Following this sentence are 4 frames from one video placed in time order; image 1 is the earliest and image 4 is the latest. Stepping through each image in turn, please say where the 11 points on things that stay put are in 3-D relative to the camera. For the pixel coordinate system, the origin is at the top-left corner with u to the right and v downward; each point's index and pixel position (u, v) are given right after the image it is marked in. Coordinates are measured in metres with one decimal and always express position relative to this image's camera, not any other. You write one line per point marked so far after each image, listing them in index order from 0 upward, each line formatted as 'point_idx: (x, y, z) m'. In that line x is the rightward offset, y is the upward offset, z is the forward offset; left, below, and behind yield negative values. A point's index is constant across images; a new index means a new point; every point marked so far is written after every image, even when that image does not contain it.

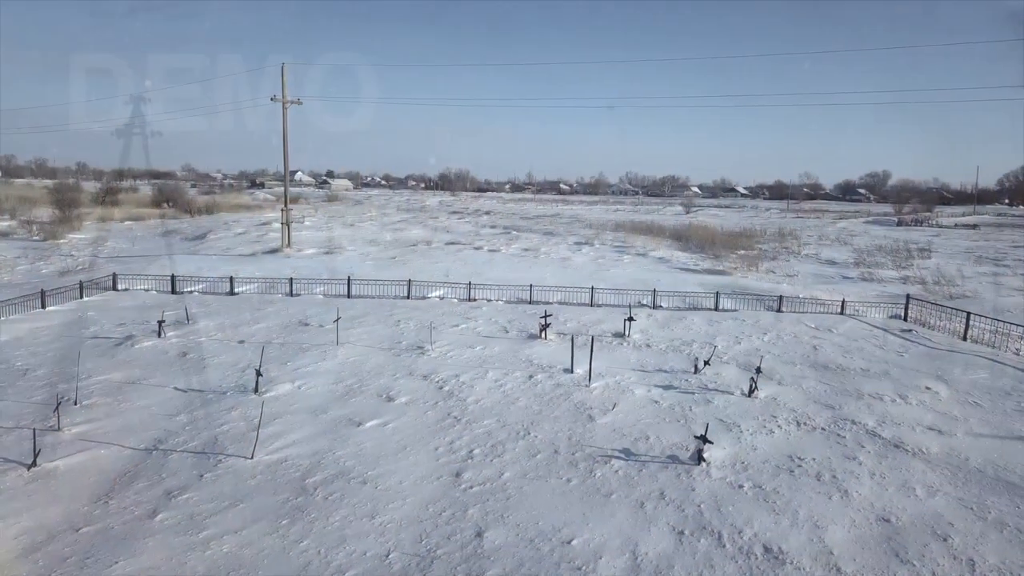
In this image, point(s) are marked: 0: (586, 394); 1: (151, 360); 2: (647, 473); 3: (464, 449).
0: (+1.1, -1.6, +9.8) m
1: (-6.3, -1.3, +11.3) m
2: (+1.5, -2.1, +7.3) m
3: (-0.6, -1.9, +7.8) m
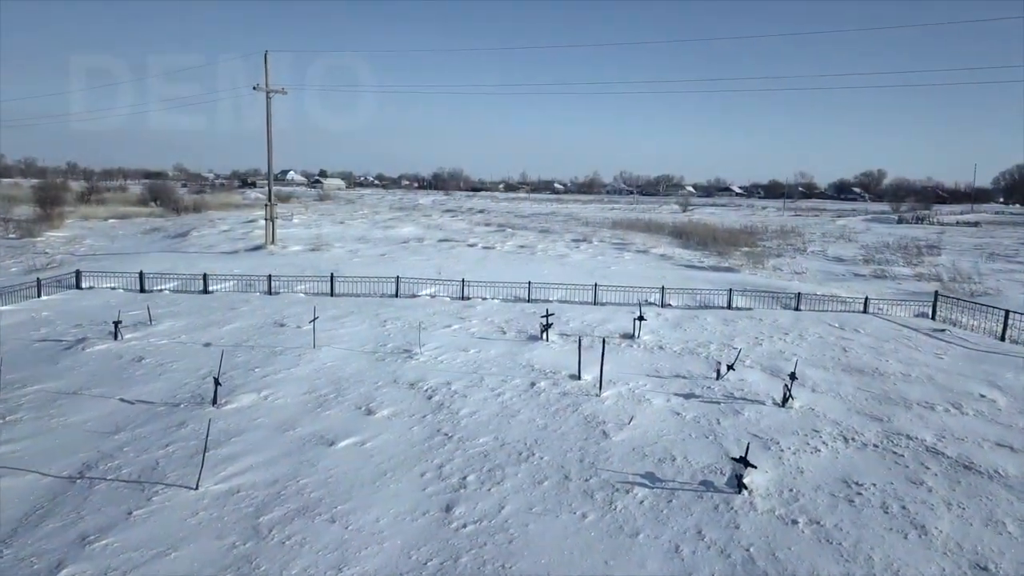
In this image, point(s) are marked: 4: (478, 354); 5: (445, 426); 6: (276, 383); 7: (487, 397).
0: (+1.1, -1.5, +8.5) m
1: (-6.3, -1.2, +9.9) m
2: (+1.5, -2.0, +6.0) m
3: (-0.6, -1.9, +6.5) m
4: (-0.6, -1.1, +10.7) m
5: (-0.8, -1.7, +7.7) m
6: (-3.4, -1.3, +9.2) m
7: (-0.3, -1.5, +8.7) m
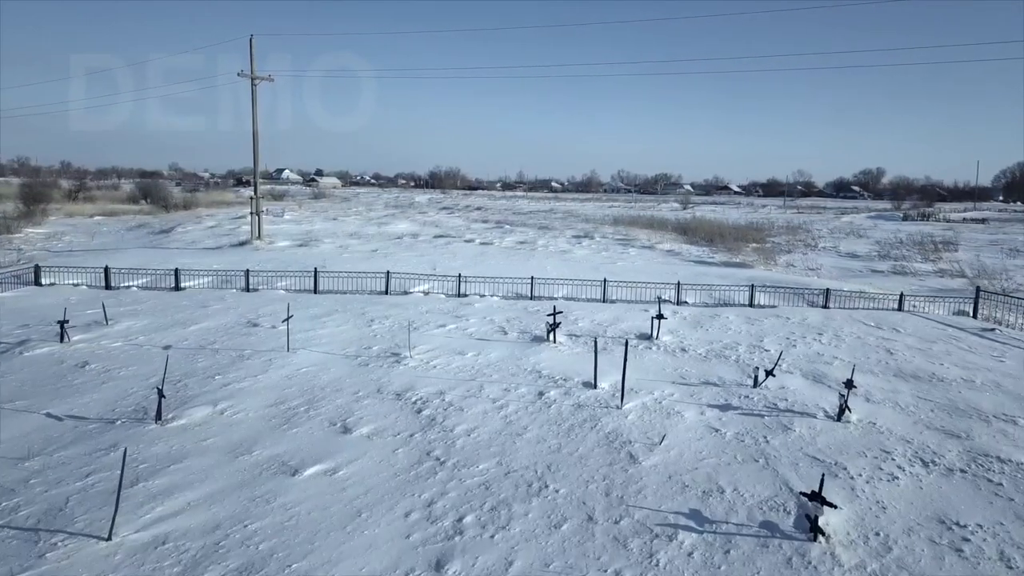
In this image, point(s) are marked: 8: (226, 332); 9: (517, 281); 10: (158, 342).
0: (+1.2, -1.4, +7.1) m
1: (-6.3, -1.1, +8.5) m
2: (+1.6, -1.9, +4.6) m
3: (-0.5, -1.8, +5.1) m
4: (-0.5, -1.0, +9.3) m
5: (-0.7, -1.6, +6.3) m
6: (-3.3, -1.3, +7.8) m
7: (-0.3, -1.4, +7.3) m
8: (-4.8, -0.7, +10.8) m
9: (+0.1, +0.2, +16.1) m
10: (-5.6, -0.8, +10.2) m
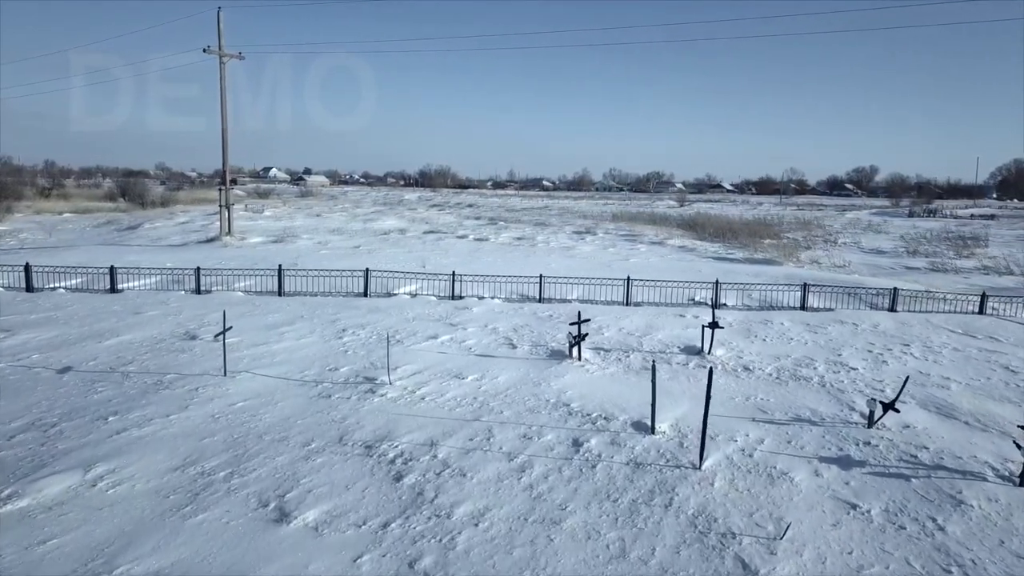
0: (+1.4, -1.5, +4.7) m
1: (-6.1, -1.1, +6.0) m
2: (+1.9, -1.9, +2.2) m
3: (-0.3, -1.8, +2.7) m
4: (-0.4, -1.0, +6.9) m
5: (-0.5, -1.6, +3.8) m
6: (-3.1, -1.3, +5.3) m
7: (-0.1, -1.4, +4.8) m
8: (-4.6, -0.8, +8.3) m
9: (+0.2, +0.2, +13.6) m
10: (-5.4, -0.9, +7.6) m
